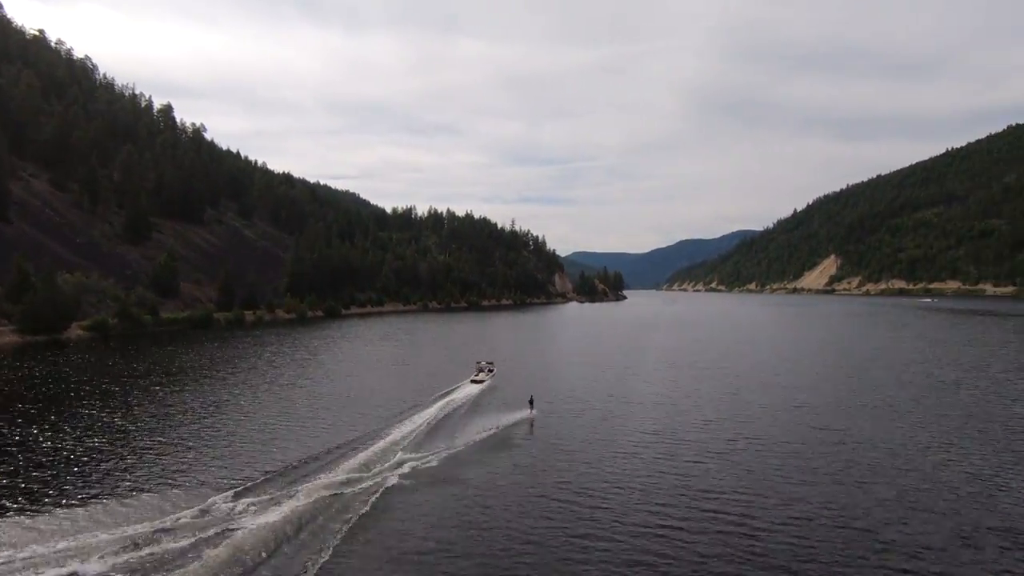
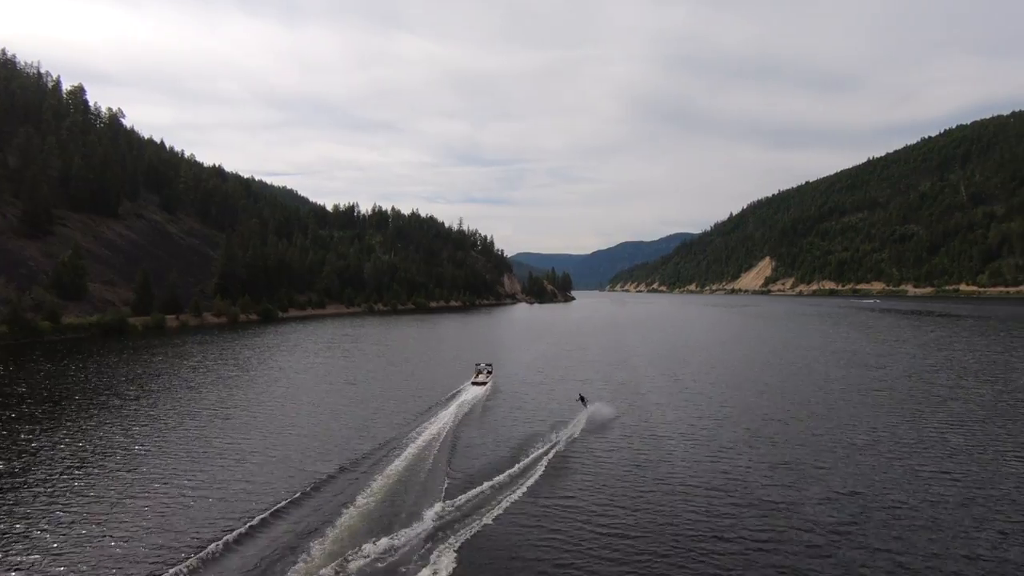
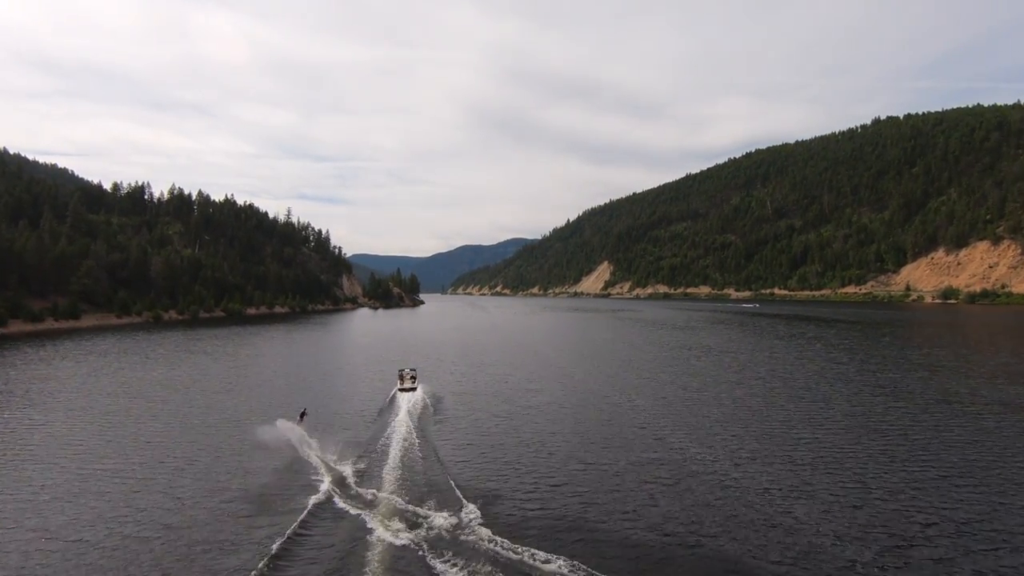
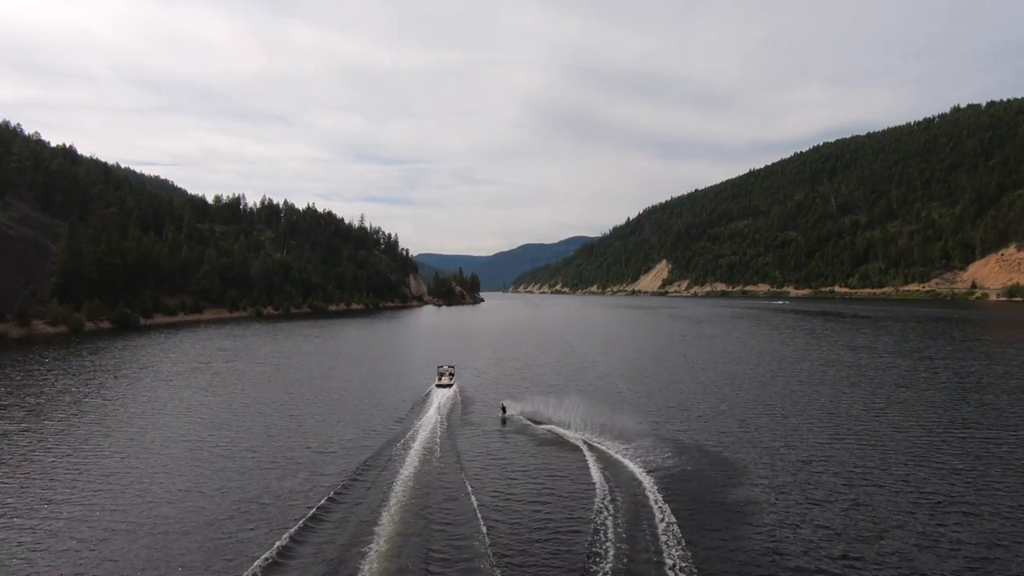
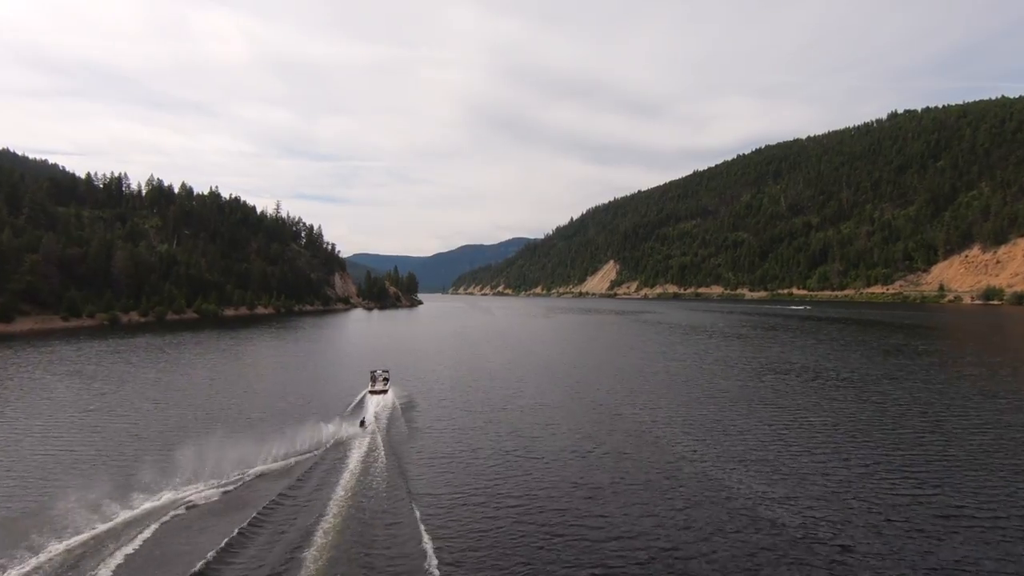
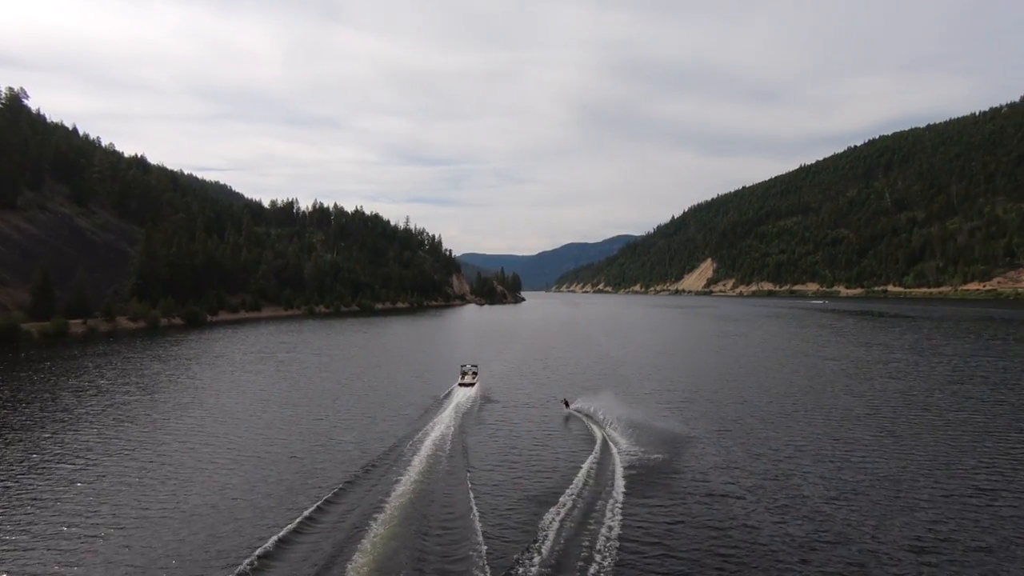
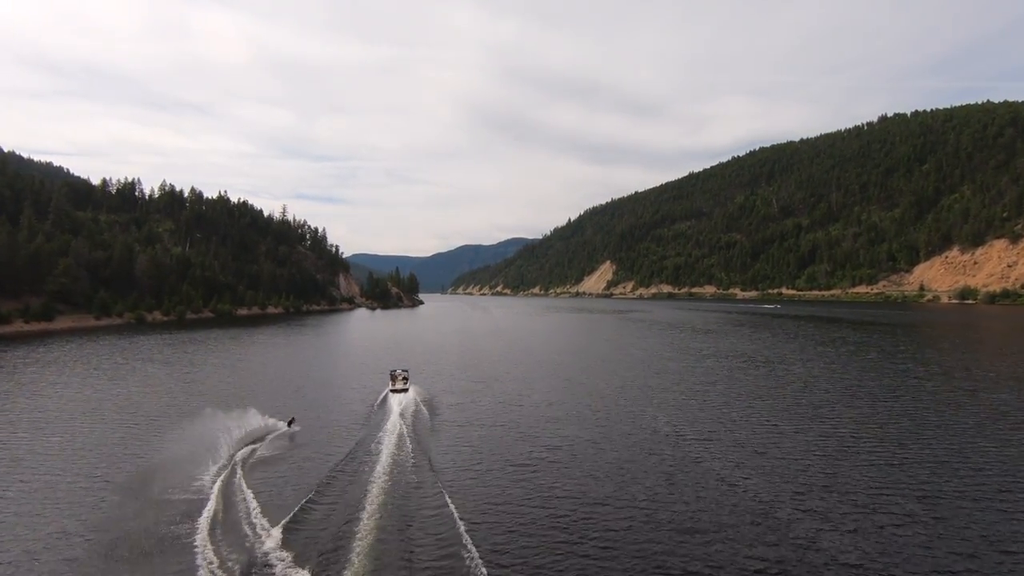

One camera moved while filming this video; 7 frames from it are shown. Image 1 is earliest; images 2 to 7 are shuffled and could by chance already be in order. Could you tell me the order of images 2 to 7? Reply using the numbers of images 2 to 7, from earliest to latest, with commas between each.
2, 6, 4, 3, 7, 5
